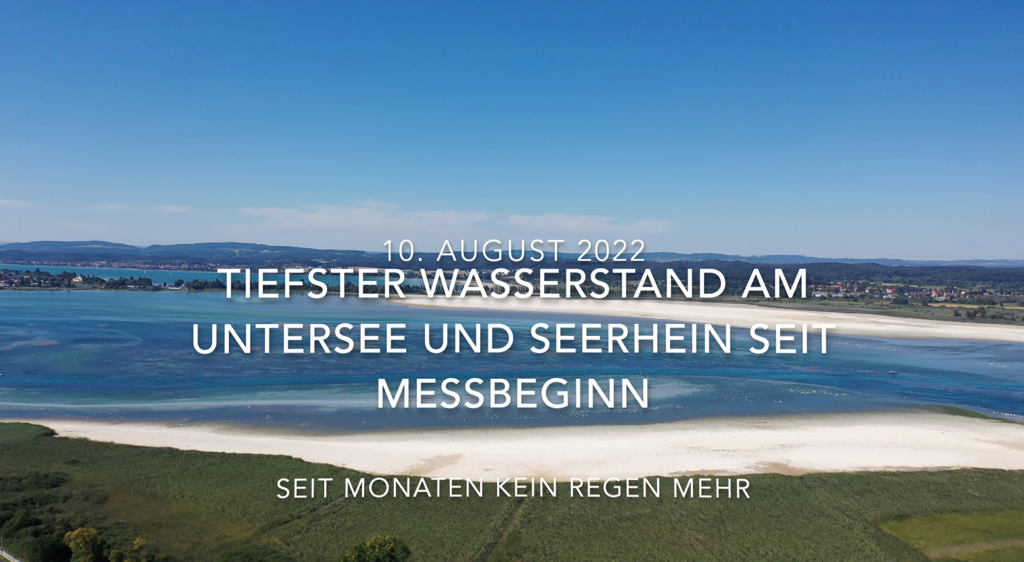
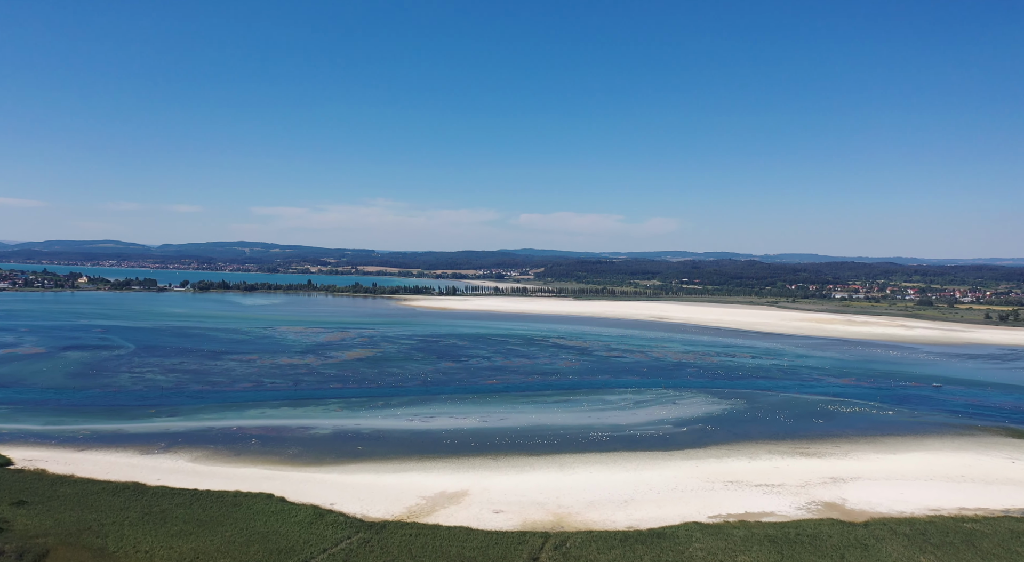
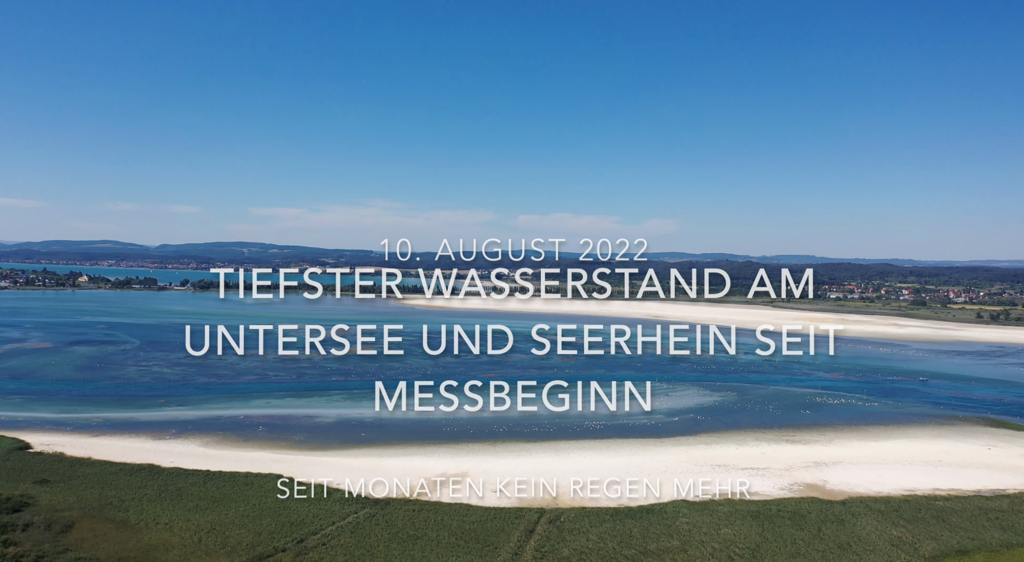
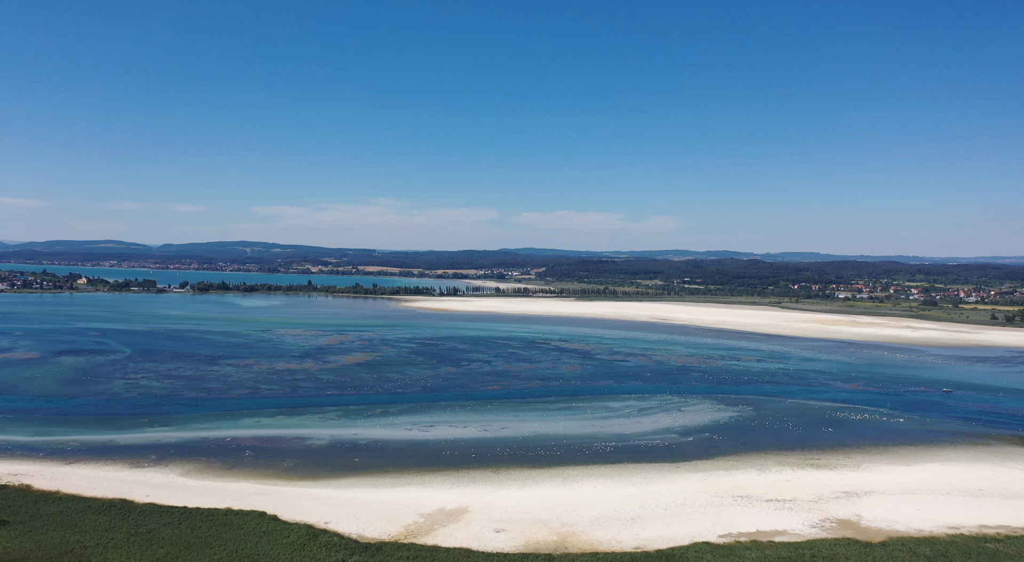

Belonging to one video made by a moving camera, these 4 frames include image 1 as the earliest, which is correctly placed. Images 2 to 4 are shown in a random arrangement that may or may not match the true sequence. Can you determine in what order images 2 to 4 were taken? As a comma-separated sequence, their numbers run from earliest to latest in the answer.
3, 2, 4
